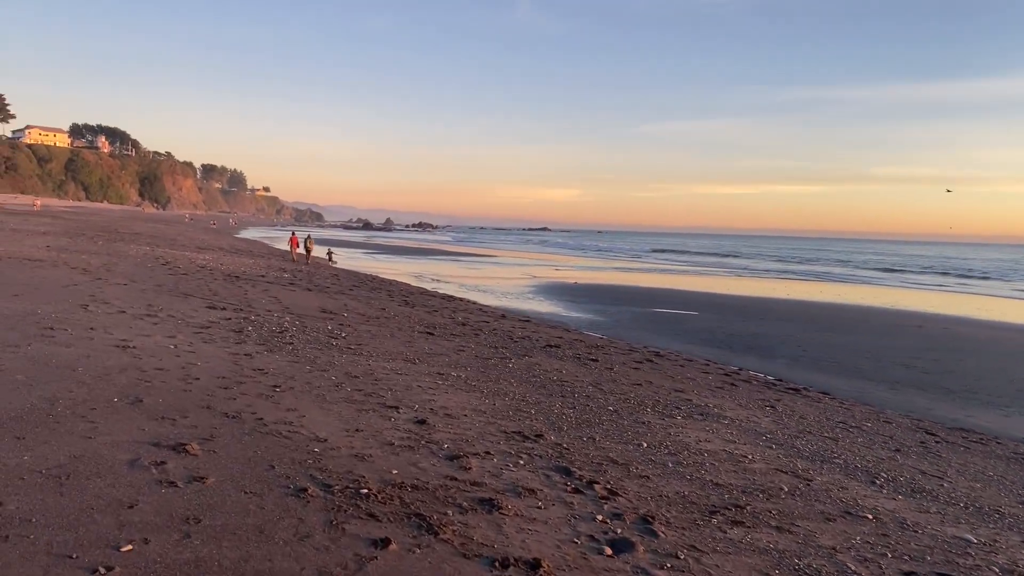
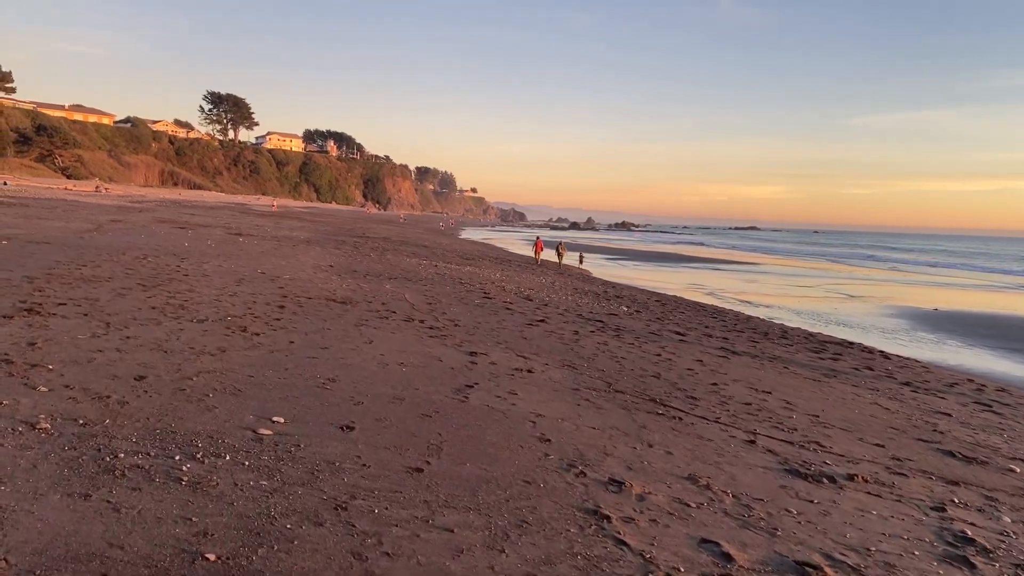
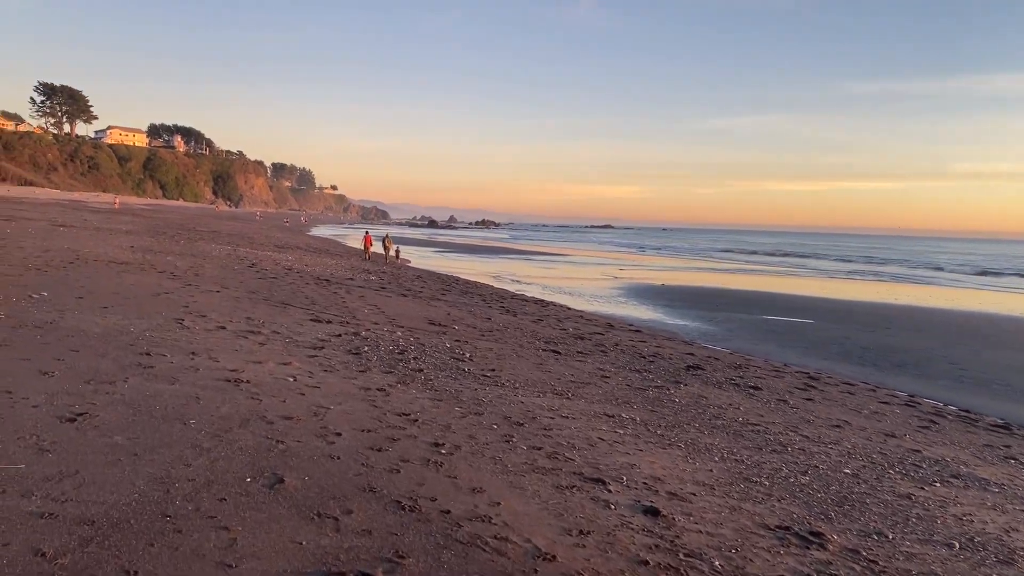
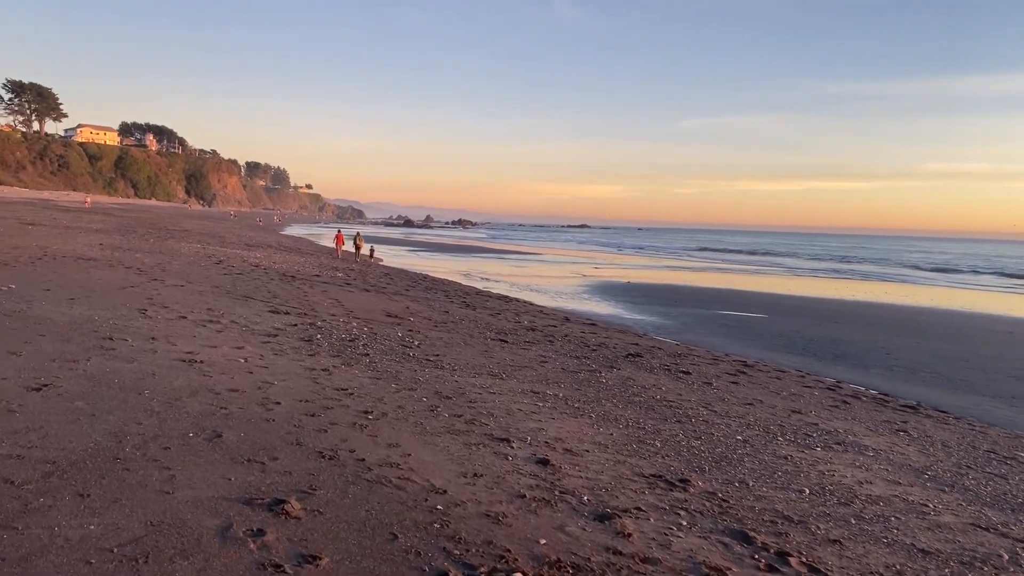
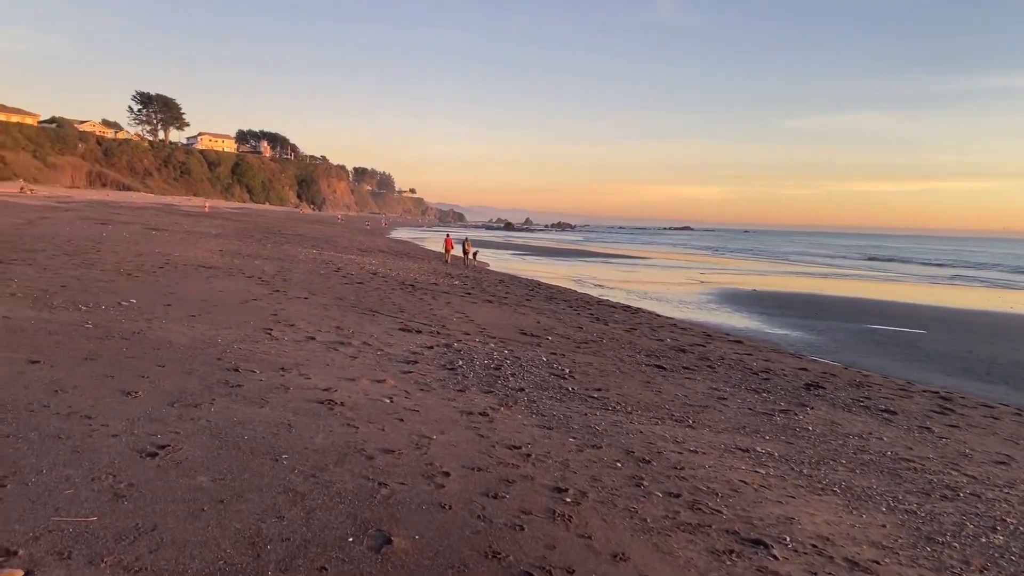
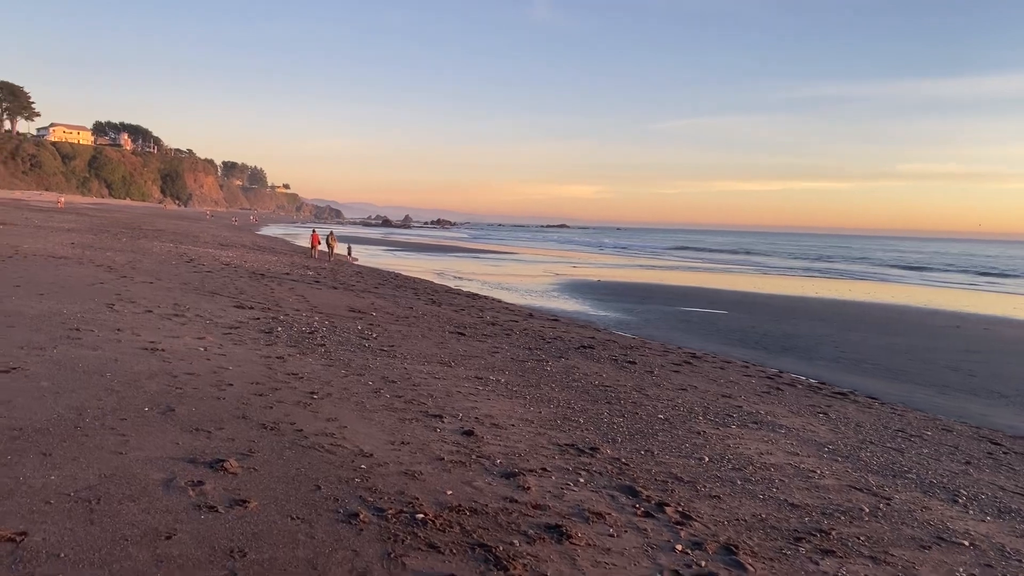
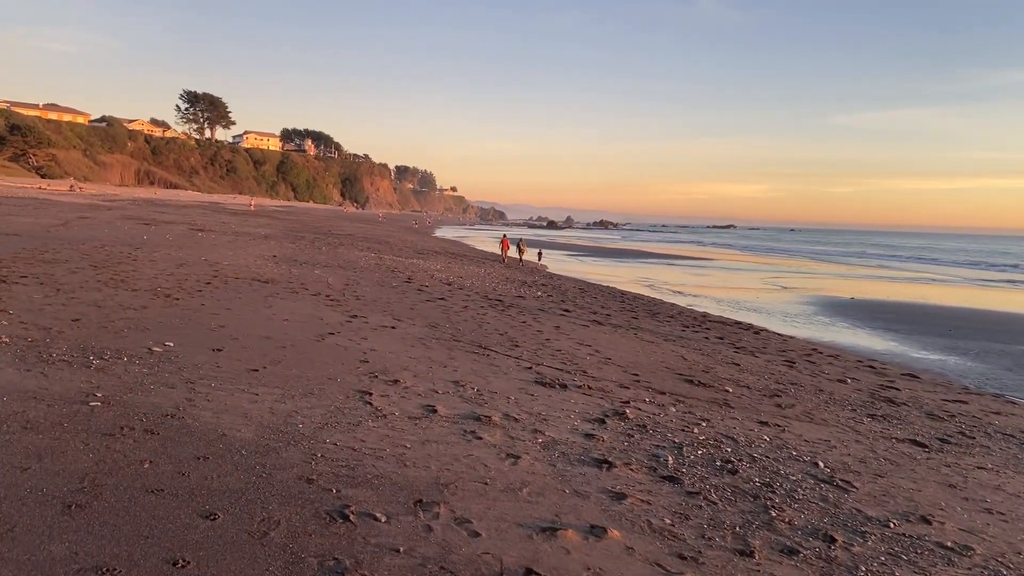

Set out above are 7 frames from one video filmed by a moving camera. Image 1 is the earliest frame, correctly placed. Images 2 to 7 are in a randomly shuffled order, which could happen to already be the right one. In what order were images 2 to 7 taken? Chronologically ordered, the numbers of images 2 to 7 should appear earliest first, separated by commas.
6, 4, 3, 5, 7, 2
